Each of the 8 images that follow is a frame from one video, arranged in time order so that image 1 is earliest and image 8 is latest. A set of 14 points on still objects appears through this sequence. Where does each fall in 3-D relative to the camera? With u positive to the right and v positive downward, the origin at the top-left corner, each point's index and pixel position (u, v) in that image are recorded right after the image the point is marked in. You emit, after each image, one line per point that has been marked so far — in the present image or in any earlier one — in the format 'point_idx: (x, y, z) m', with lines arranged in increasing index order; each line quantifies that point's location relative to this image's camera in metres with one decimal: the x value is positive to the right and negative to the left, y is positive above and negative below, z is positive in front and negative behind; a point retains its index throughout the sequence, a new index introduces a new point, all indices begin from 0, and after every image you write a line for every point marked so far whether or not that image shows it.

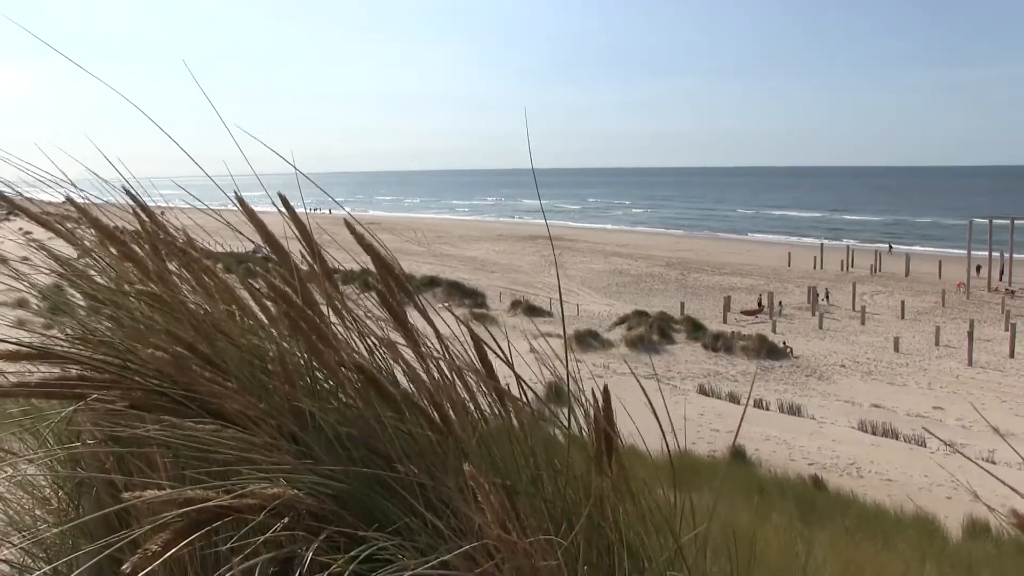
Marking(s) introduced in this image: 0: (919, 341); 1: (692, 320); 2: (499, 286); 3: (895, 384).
0: (+8.2, -1.1, +14.1) m
1: (+3.7, -0.6, +14.7) m
2: (-0.5, 0.0, +16.1) m
3: (+6.7, -1.6, +11.9) m
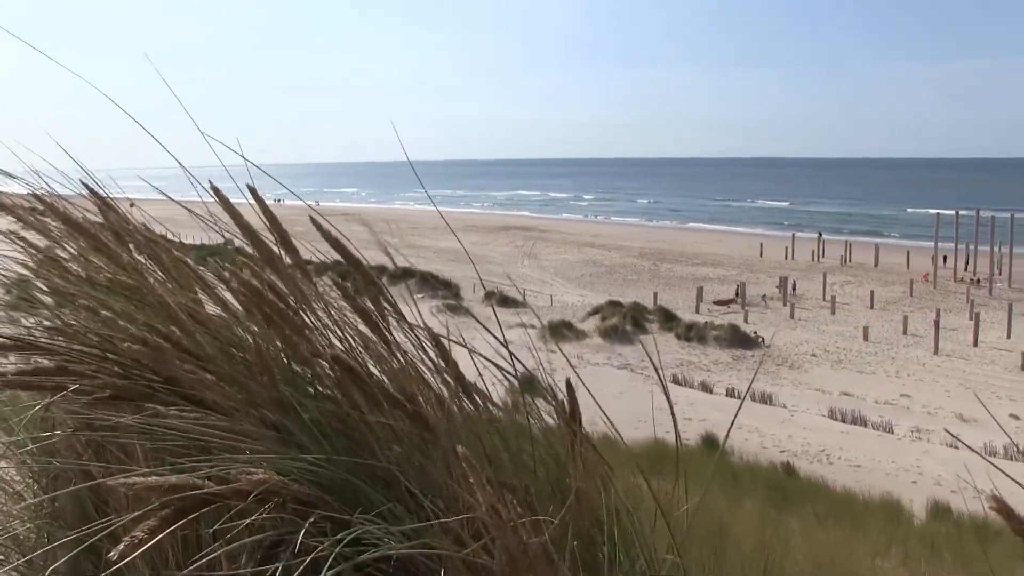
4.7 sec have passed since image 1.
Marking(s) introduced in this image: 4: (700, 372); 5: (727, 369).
0: (+7.7, -0.9, +14.3) m
1: (+3.2, -0.4, +14.8) m
2: (-1.0, +0.3, +16.1) m
3: (+6.2, -1.5, +12.1) m
4: (+3.4, -1.4, +11.8) m
5: (+3.8, -1.4, +12.0) m
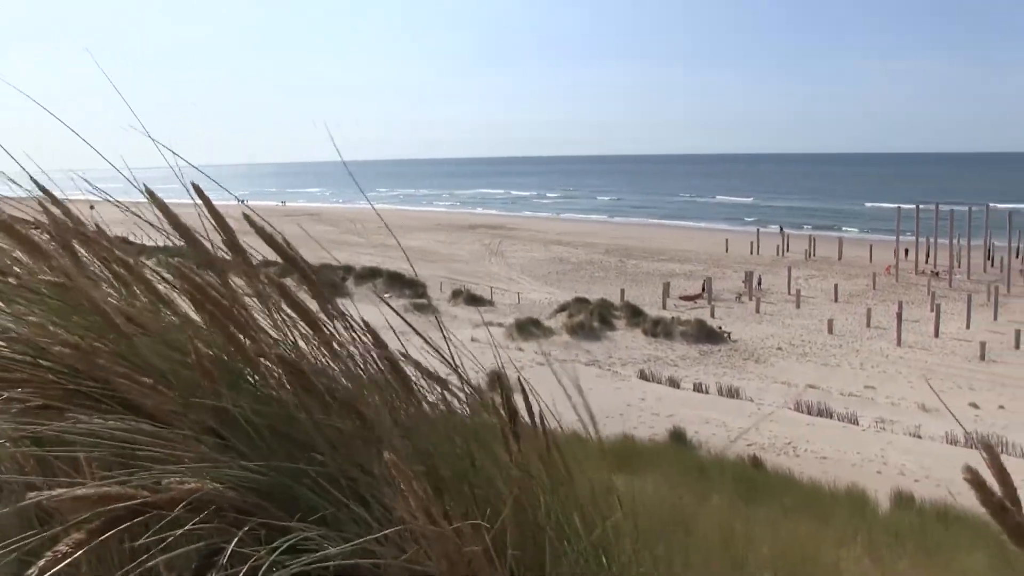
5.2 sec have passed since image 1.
0: (+7.1, -0.7, +14.5) m
1: (+2.5, -0.4, +14.8) m
2: (-1.8, +0.3, +16.0) m
3: (+5.6, -1.4, +12.2) m
4: (+2.8, -1.4, +11.9) m
5: (+3.2, -1.3, +12.0) m
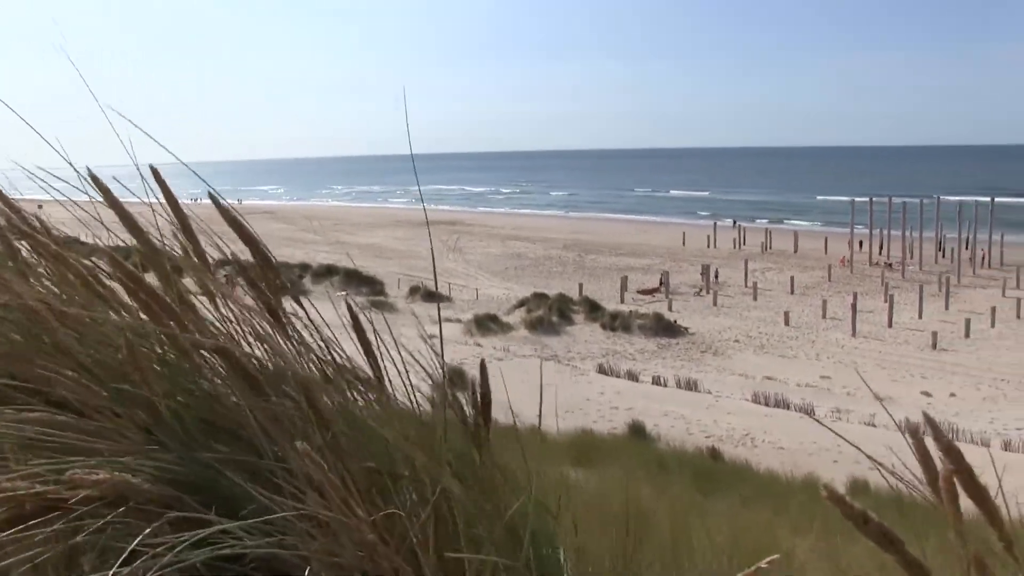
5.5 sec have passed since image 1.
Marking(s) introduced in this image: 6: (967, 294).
0: (+6.2, -0.5, +14.7) m
1: (+1.7, -0.3, +14.9) m
2: (-2.7, +0.3, +15.9) m
3: (+4.9, -1.2, +12.4) m
4: (+2.0, -1.3, +11.9) m
5: (+2.5, -1.2, +12.1) m
6: (+10.1, -0.1, +15.5) m
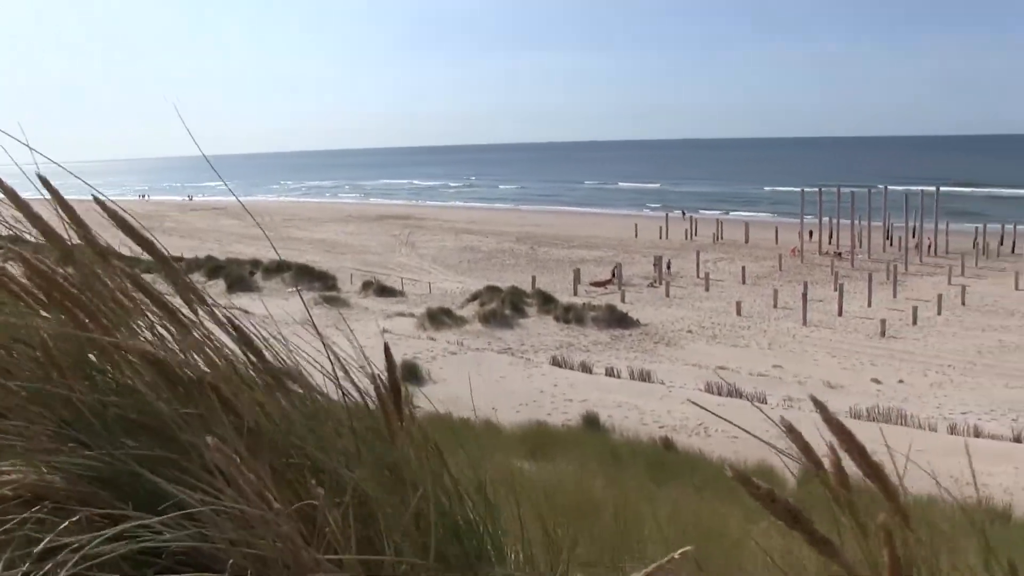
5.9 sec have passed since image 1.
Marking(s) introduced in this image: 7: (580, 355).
0: (+5.3, -0.3, +14.8) m
1: (+0.7, -0.1, +14.9) m
2: (-3.7, +0.4, +15.8) m
3: (+4.0, -1.0, +12.5) m
4: (+1.2, -1.1, +11.9) m
5: (+1.6, -1.0, +12.2) m
6: (+9.1, +0.1, +15.7) m
7: (+1.2, -1.1, +11.8) m
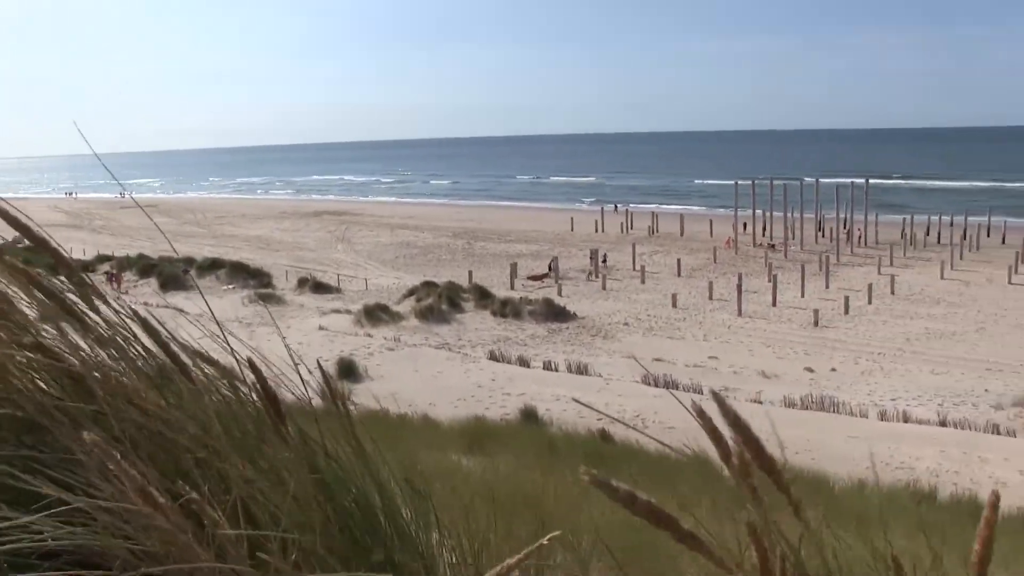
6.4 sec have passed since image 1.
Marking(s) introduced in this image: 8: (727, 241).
0: (+4.0, -0.2, +15.0) m
1: (-0.6, 0.0, +14.9) m
2: (-5.0, +0.5, +15.6) m
3: (+2.8, -0.9, +12.6) m
4: (0.0, -1.0, +12.0) m
5: (+0.4, -0.9, +12.2) m
6: (+7.7, +0.4, +16.1) m
7: (0.0, -1.0, +11.8) m
8: (+6.2, +1.3, +19.3) m
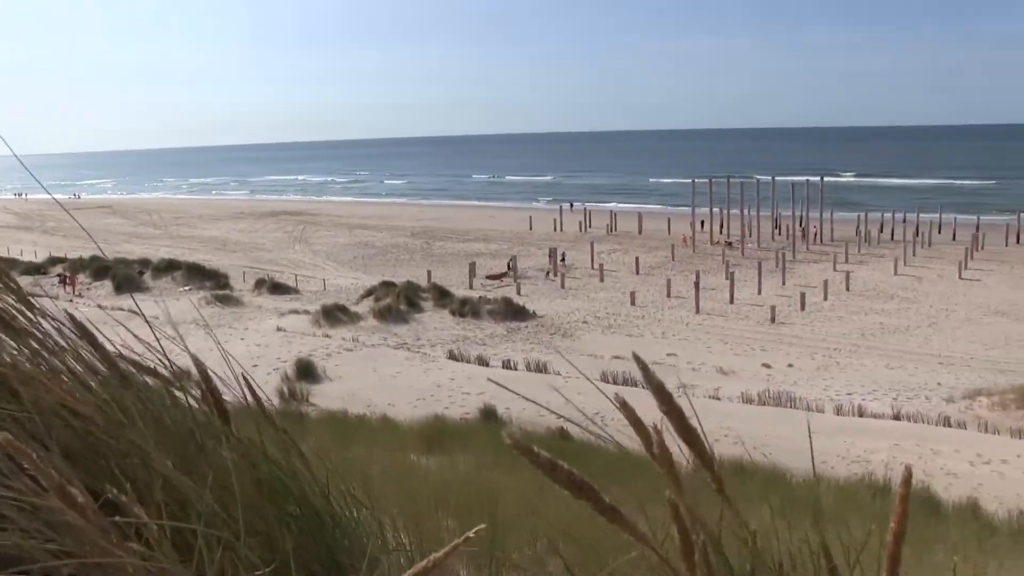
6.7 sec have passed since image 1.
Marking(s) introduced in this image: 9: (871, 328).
0: (+3.1, -0.1, +15.2) m
1: (-1.4, 0.0, +14.9) m
2: (-5.9, +0.5, +15.5) m
3: (+2.0, -0.9, +12.7) m
4: (-0.7, -1.0, +12.0) m
5: (-0.3, -0.9, +12.2) m
6: (+6.8, +0.5, +16.3) m
7: (-0.8, -1.0, +11.8) m
8: (+5.2, +1.3, +19.4) m
9: (+6.6, -0.7, +12.9) m
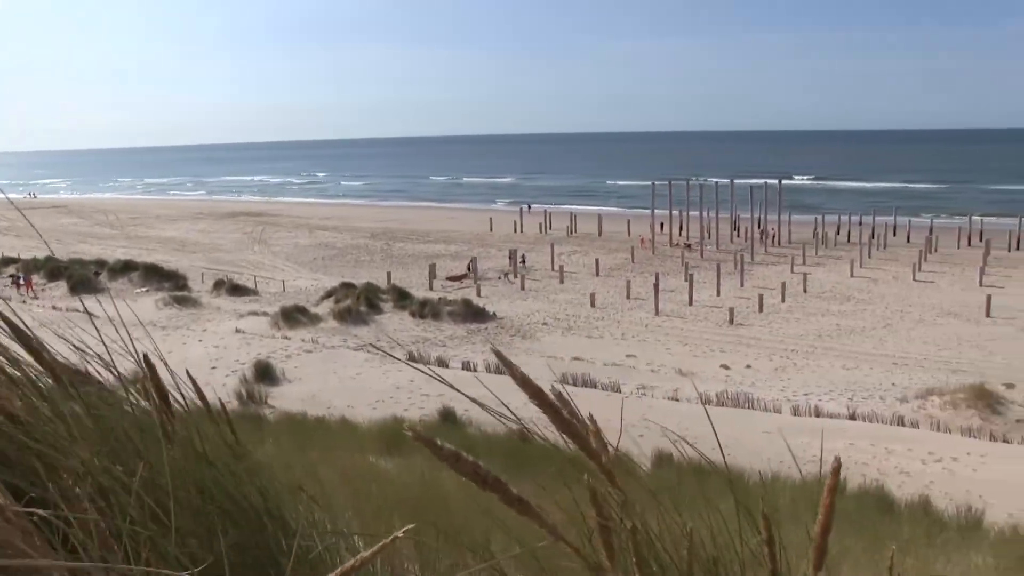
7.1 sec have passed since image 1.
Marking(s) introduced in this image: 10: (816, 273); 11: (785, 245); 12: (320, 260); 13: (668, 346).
0: (+2.3, -0.1, +15.3) m
1: (-2.3, 0.0, +14.8) m
2: (-6.7, +0.5, +15.3) m
3: (+1.3, -0.9, +12.8) m
4: (-1.5, -1.0, +12.0) m
5: (-1.1, -0.9, +12.2) m
6: (+6.0, +0.4, +16.5) m
7: (-1.5, -1.1, +11.9) m
8: (+4.3, +1.3, +19.6) m
9: (+5.9, -0.8, +13.1) m
10: (+7.1, +0.3, +16.2) m
11: (+7.6, +1.2, +18.8) m
12: (-4.3, +0.7, +17.4) m
13: (+2.6, -1.0, +12.3) m
